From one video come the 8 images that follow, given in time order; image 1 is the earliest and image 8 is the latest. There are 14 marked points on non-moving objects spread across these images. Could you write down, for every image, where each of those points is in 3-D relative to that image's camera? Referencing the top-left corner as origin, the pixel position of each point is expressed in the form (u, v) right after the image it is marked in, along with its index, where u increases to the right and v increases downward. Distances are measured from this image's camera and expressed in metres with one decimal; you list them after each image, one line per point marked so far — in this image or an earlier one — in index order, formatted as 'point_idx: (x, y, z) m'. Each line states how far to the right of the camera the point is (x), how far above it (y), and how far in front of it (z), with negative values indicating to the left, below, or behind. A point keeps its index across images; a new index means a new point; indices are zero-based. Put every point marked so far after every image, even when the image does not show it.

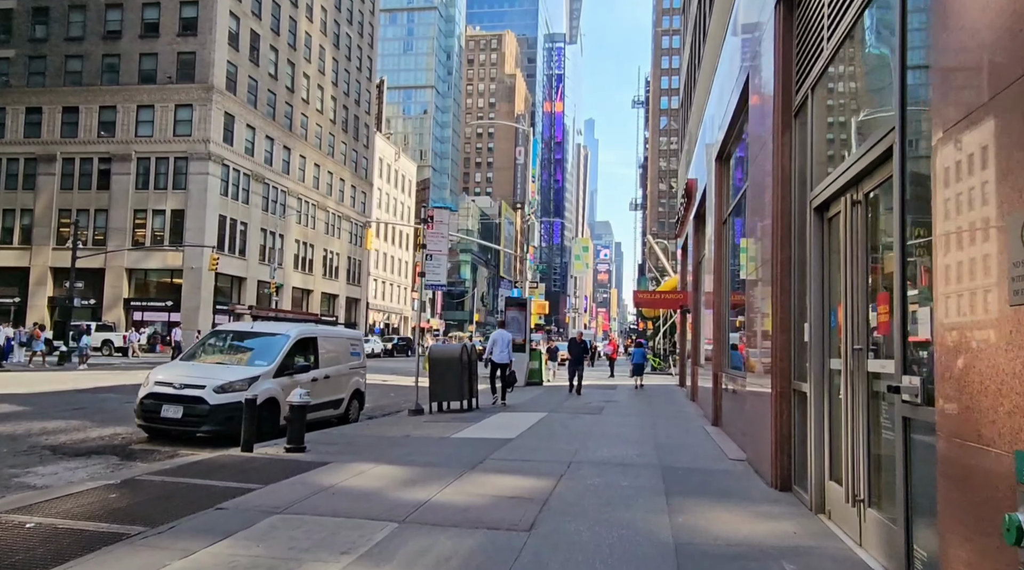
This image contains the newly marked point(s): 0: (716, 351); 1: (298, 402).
0: (+3.7, -1.2, +14.2) m
1: (-2.6, -1.4, +9.3) m
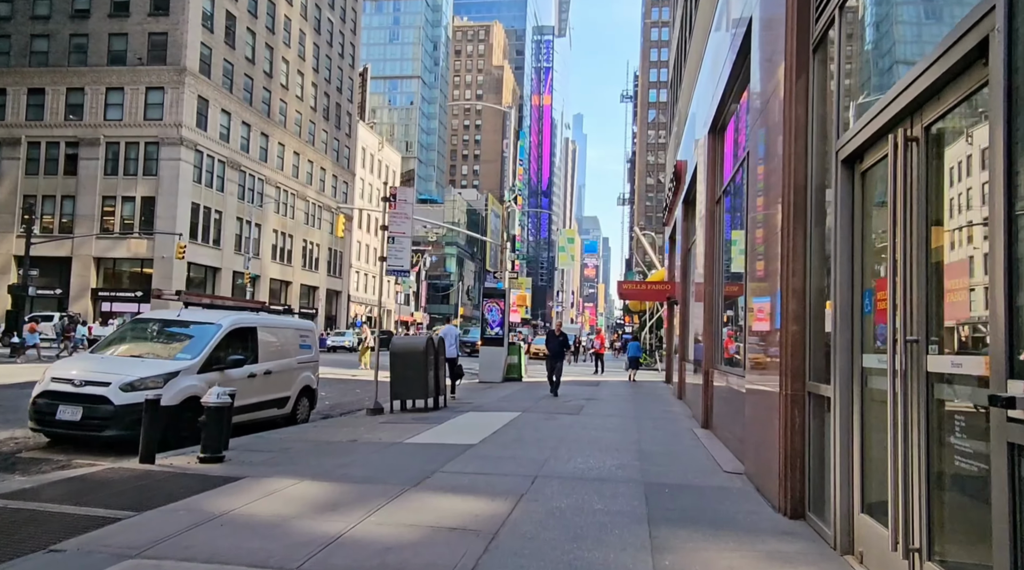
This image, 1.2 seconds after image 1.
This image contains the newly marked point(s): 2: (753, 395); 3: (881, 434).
0: (+3.2, -1.0, +12.8) m
1: (-3.0, -1.2, +7.9) m
2: (+2.5, -1.1, +8.0) m
3: (+2.2, -0.9, +4.6) m
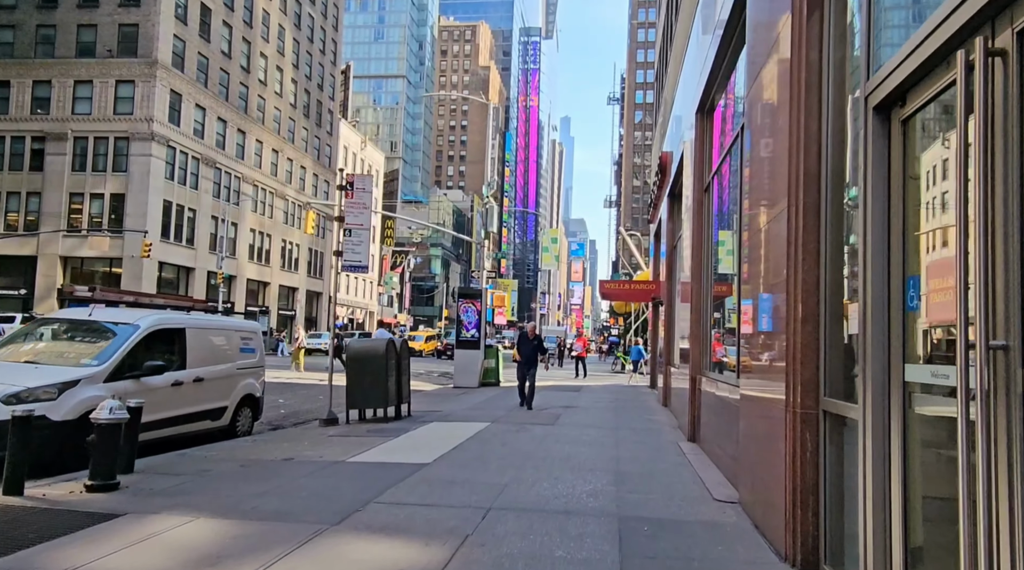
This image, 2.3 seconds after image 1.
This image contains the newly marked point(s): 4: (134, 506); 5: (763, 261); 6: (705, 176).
0: (+2.7, -1.0, +11.6) m
1: (-3.4, -1.1, +6.6) m
2: (+2.0, -1.1, +6.8) m
3: (+1.8, -0.8, +3.4) m
4: (-2.9, -1.7, +6.0) m
5: (+2.3, +0.2, +7.1) m
6: (+2.9, +1.7, +11.8) m
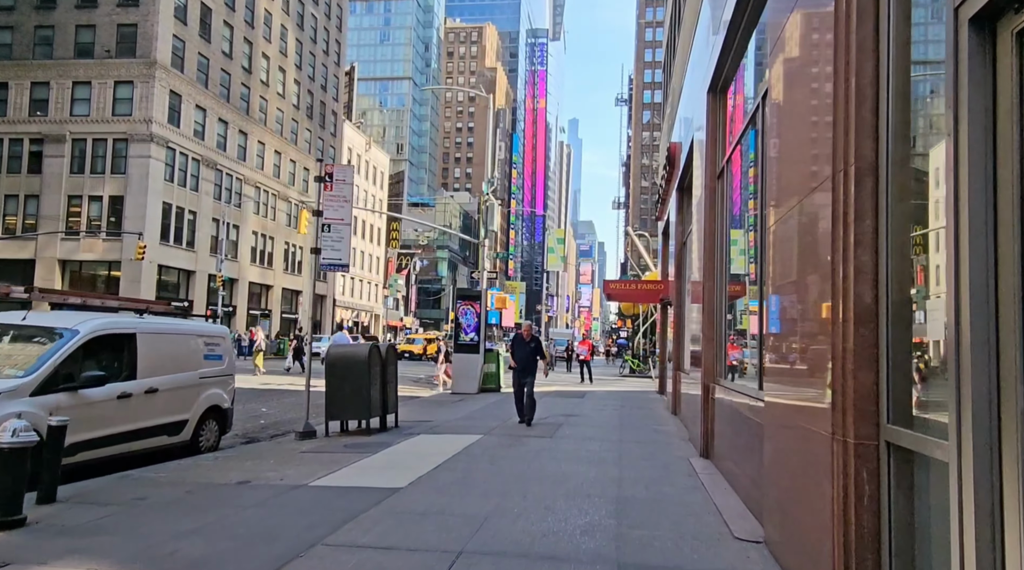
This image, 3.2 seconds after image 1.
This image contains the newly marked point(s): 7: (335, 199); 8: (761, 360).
0: (+2.6, -0.9, +10.5) m
1: (-3.6, -1.1, +5.5) m
2: (+1.9, -1.0, +5.7) m
3: (+1.6, -0.8, +2.3) m
4: (-3.0, -1.7, +4.9) m
5: (+2.1, +0.2, +6.0) m
6: (+2.8, +1.7, +10.7) m
7: (-2.6, +1.3, +11.6) m
8: (+2.2, -0.7, +6.9) m
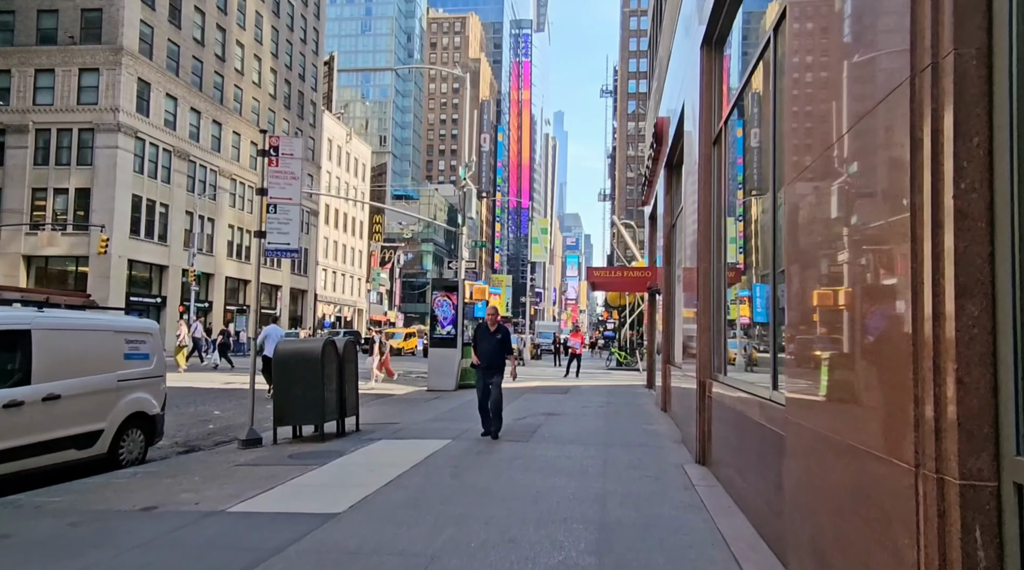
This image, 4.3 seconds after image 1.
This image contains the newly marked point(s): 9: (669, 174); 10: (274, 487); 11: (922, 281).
0: (+2.2, -0.7, +9.3) m
1: (-3.8, -1.0, +4.2) m
2: (+1.6, -0.9, +4.4) m
3: (+1.4, -0.6, +1.0) m
4: (-3.3, -1.6, +3.6) m
5: (+1.8, +0.4, +4.7) m
6: (+2.4, +1.9, +9.4) m
7: (-3.0, +1.4, +10.3) m
8: (+1.9, -0.5, +5.6) m
9: (+3.2, +2.3, +16.1) m
10: (-2.2, -1.8, +7.0) m
11: (+1.4, 0.0, +2.5) m
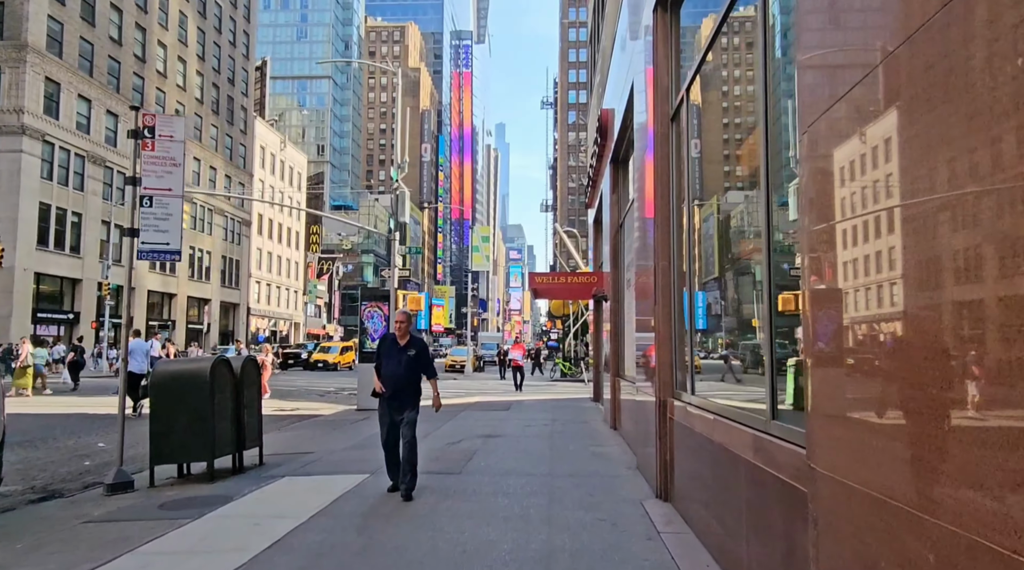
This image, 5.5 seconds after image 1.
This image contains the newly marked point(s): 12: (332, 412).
0: (+1.5, -0.8, +7.9) m
1: (-4.2, -1.0, +2.4) m
2: (+1.2, -0.8, +3.0) m
3: (+1.3, -0.5, -0.4) m
4: (-3.6, -1.6, +1.8) m
5: (+1.4, +0.4, +3.3) m
6: (+1.6, +1.9, +8.1) m
7: (-3.8, +1.3, +8.5) m
8: (+1.4, -0.5, +4.3) m
9: (+2.0, +2.2, +14.8) m
10: (-2.7, -1.9, +5.3) m
11: (+1.1, 0.0, +1.1) m
12: (-4.5, -3.2, +19.5) m
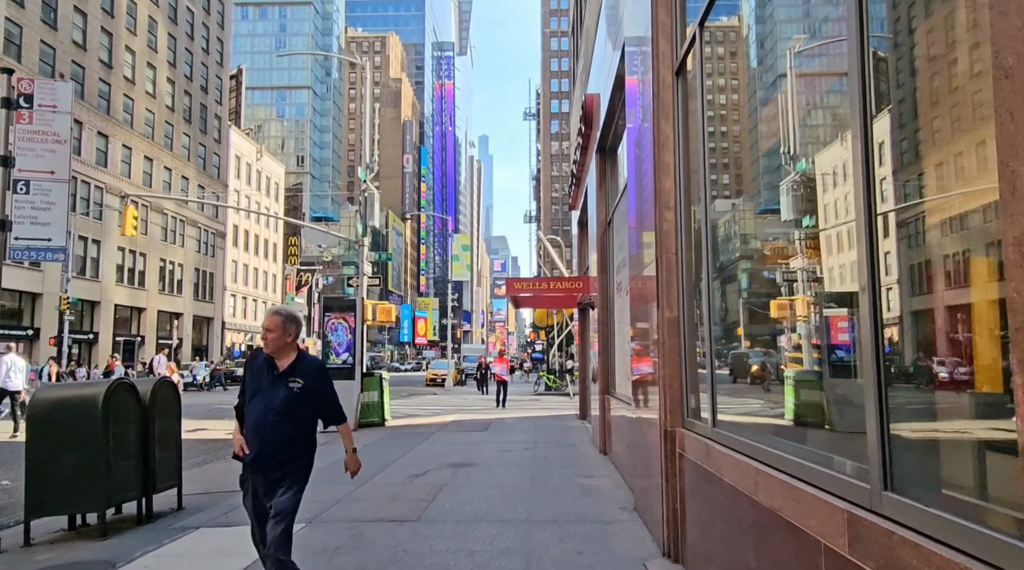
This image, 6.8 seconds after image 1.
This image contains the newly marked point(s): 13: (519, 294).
0: (+1.2, -0.8, +6.3) m
1: (-4.4, -1.0, +0.7) m
2: (+1.0, -0.7, +1.4) m
3: (+1.1, -0.4, -2.0) m
4: (-3.8, -1.5, +0.1) m
5: (+1.2, +0.5, +1.8) m
6: (+1.3, +1.9, +6.6) m
7: (-4.2, +1.3, +6.9) m
8: (+1.2, -0.4, +2.7) m
9: (+1.5, +2.1, +13.3) m
10: (-2.9, -1.9, +3.6) m
11: (+1.0, +0.1, -0.5) m
12: (-4.9, -3.4, +17.7) m
13: (+0.1, -0.5, +18.5) m
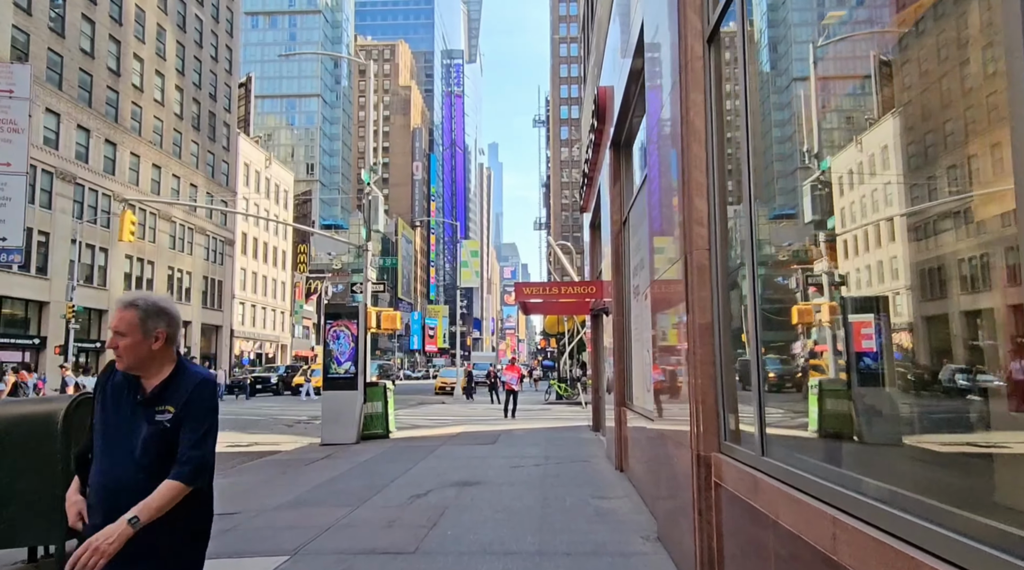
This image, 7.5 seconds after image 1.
0: (+1.3, -0.8, +5.5) m
1: (-4.4, -1.0, 0.0) m
2: (+1.0, -0.7, +0.6) m
3: (+1.1, -0.3, -2.8) m
4: (-3.8, -1.5, -0.6) m
5: (+1.2, +0.5, +1.0) m
6: (+1.4, +1.9, +5.8) m
7: (-4.1, +1.2, +6.2) m
8: (+1.2, -0.4, +1.9) m
9: (+1.7, +2.0, +12.5) m
10: (-2.9, -1.9, +2.9) m
11: (+1.0, +0.2, -1.3) m
12: (-4.7, -3.5, +17.0) m
13: (+0.4, -0.6, +17.7) m
